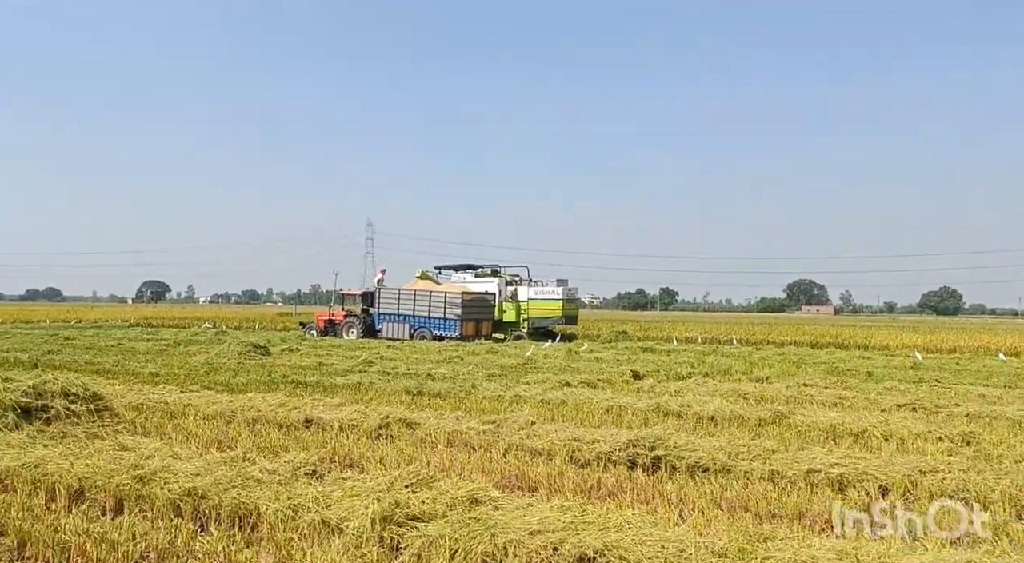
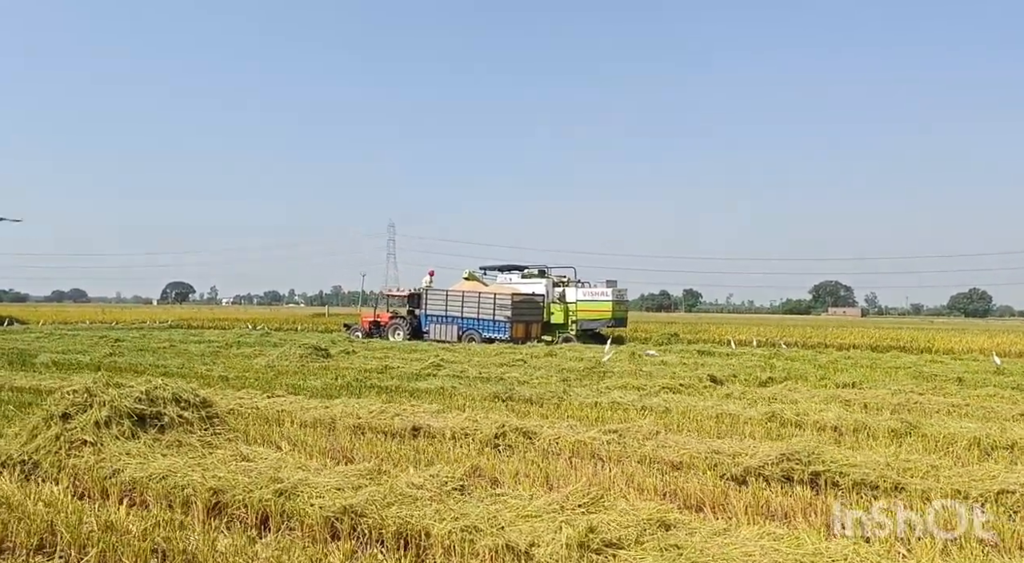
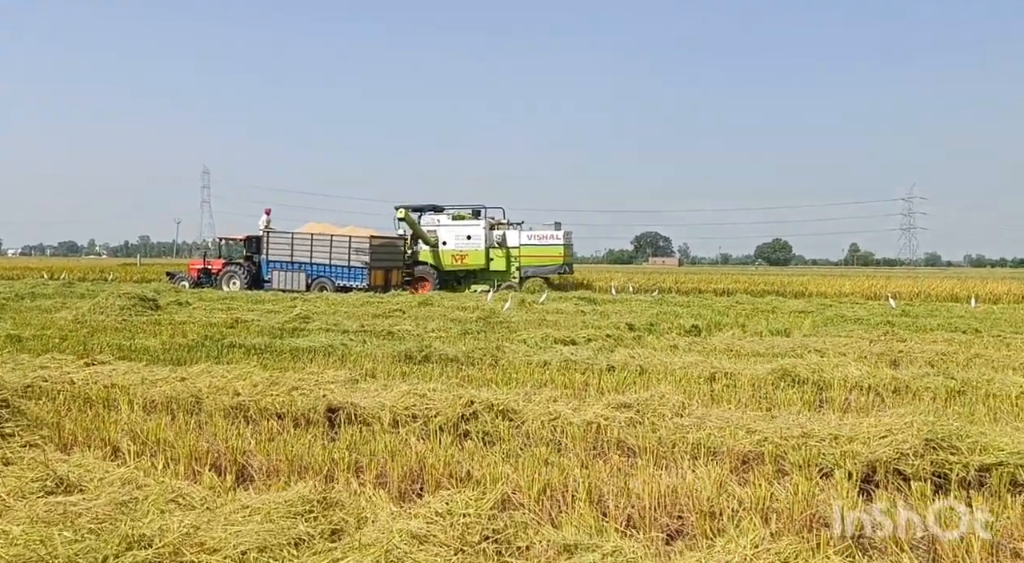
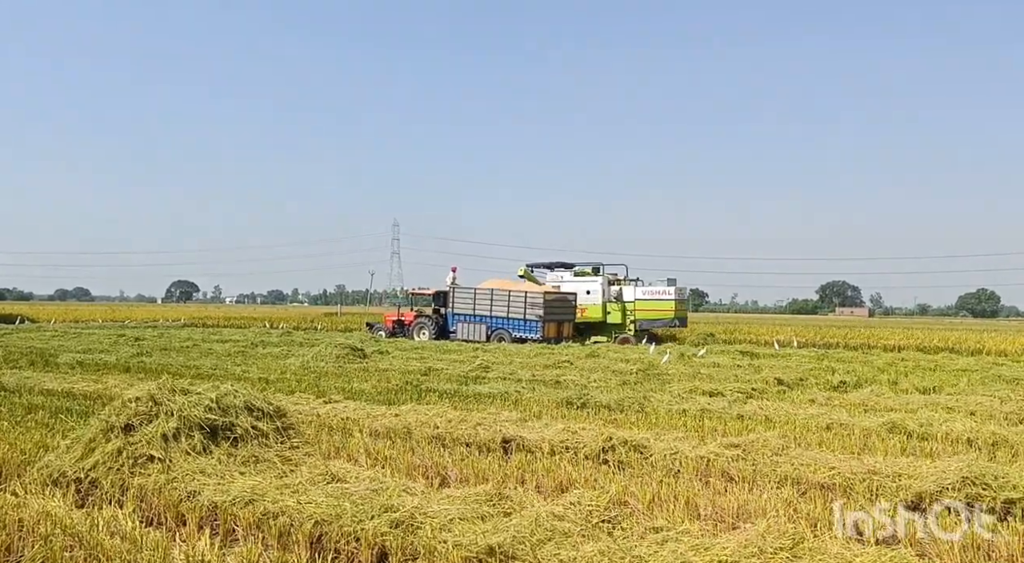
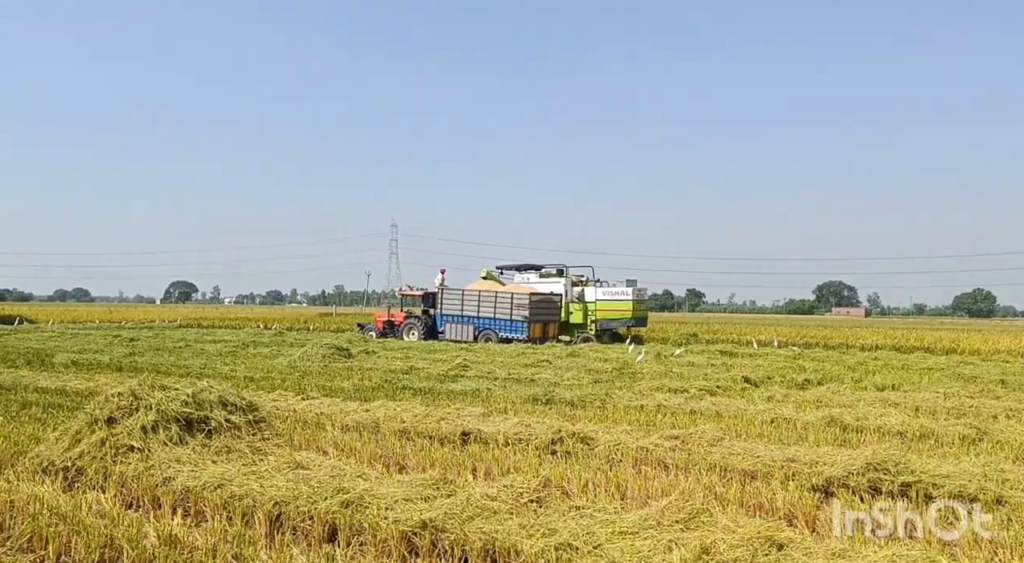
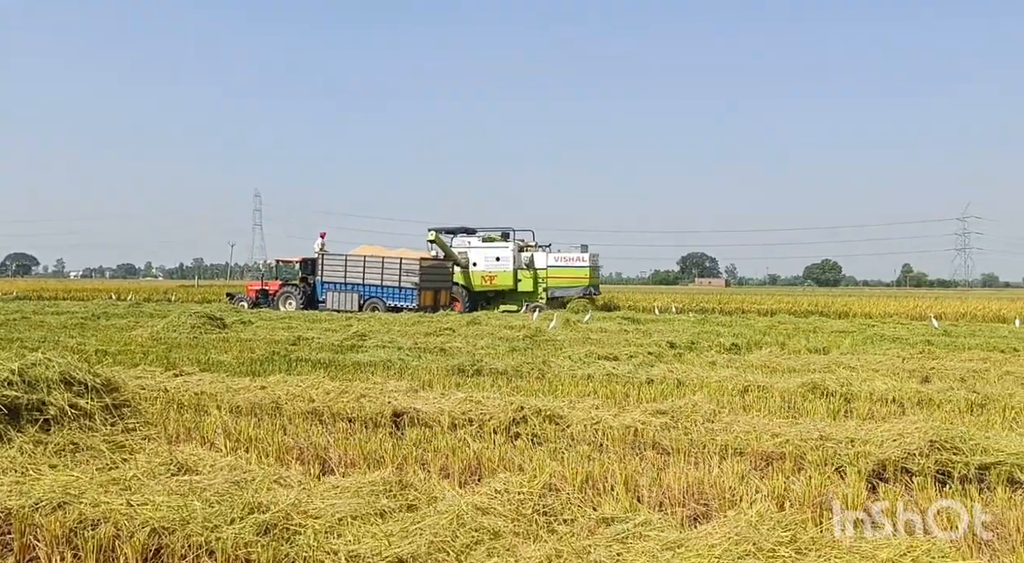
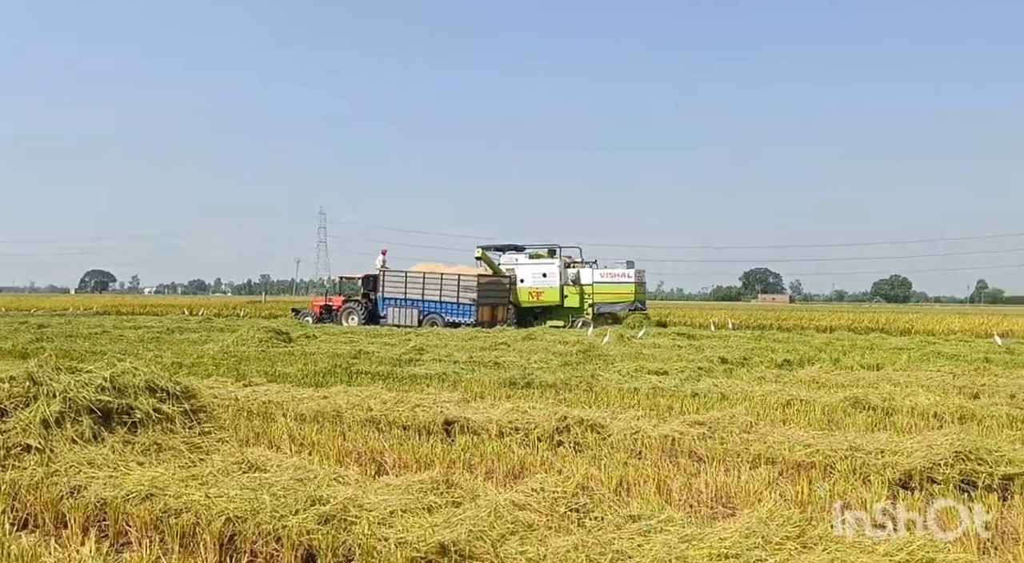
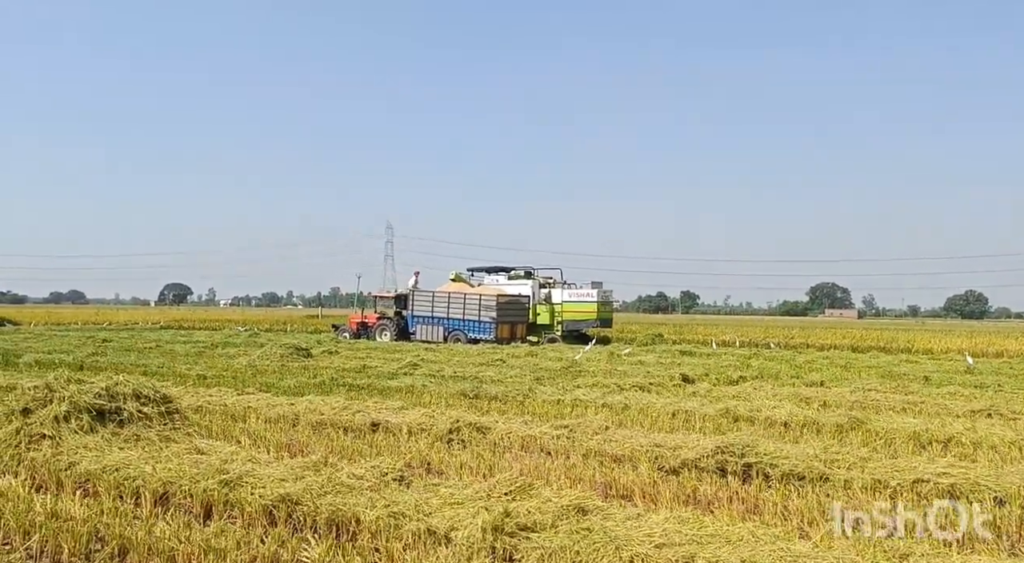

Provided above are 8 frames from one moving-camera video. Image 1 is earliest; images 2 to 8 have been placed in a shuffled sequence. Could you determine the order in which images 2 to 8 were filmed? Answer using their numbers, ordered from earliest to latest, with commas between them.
8, 2, 5, 4, 7, 6, 3
